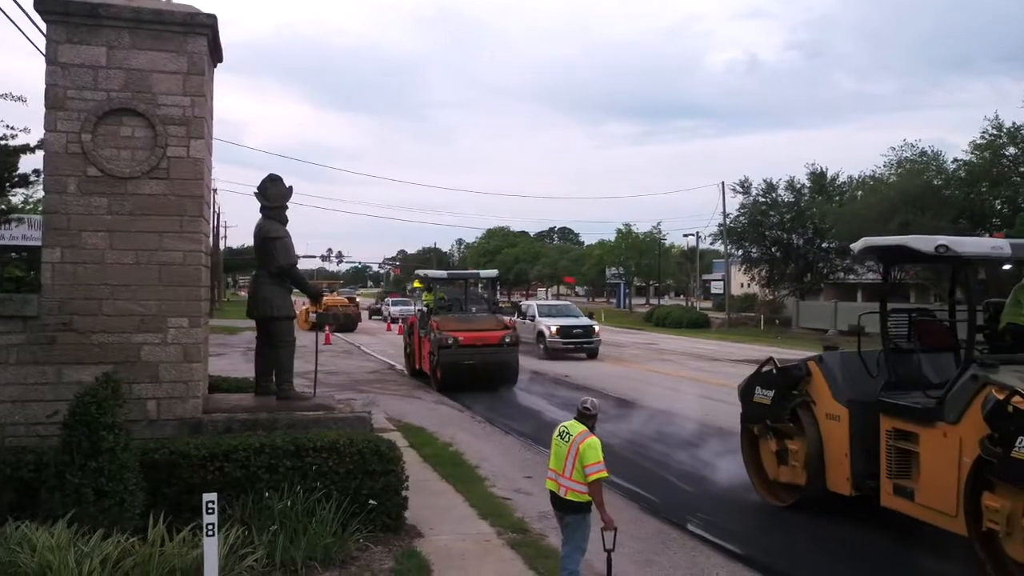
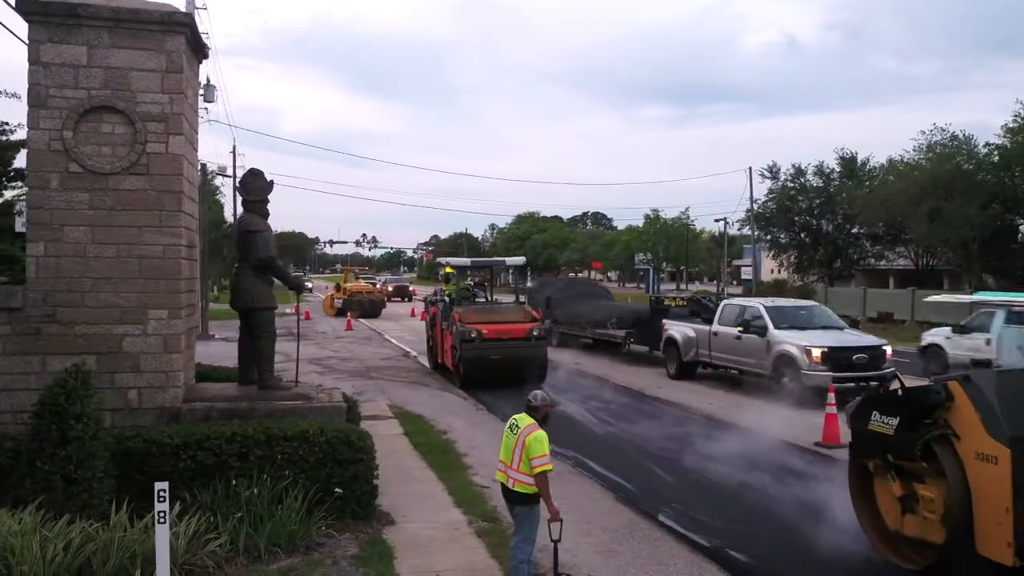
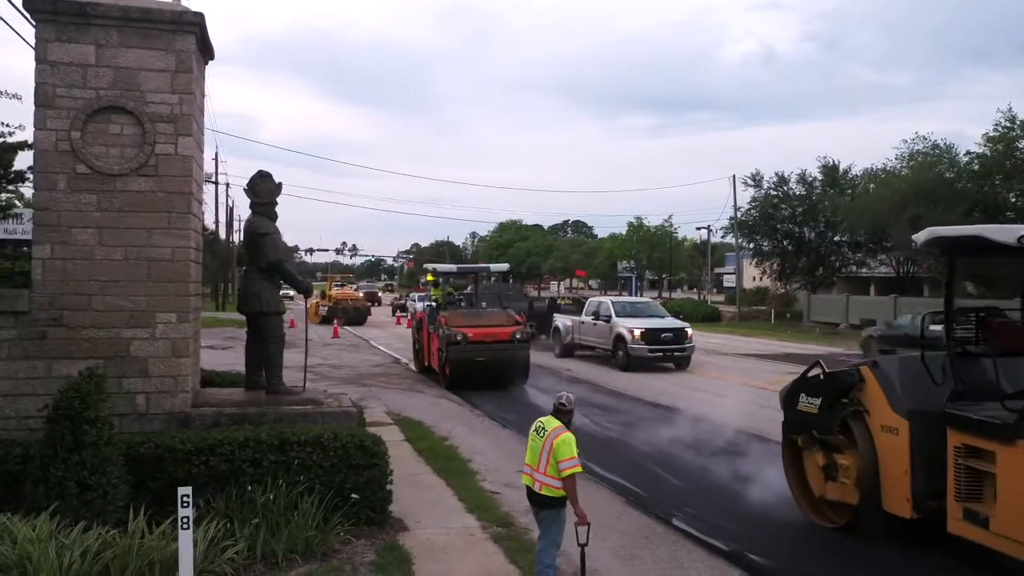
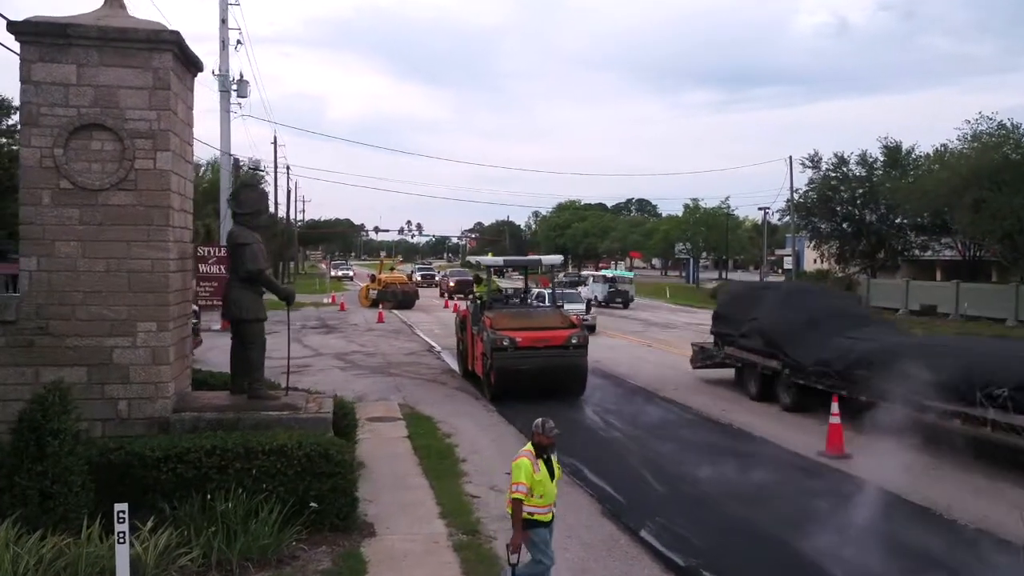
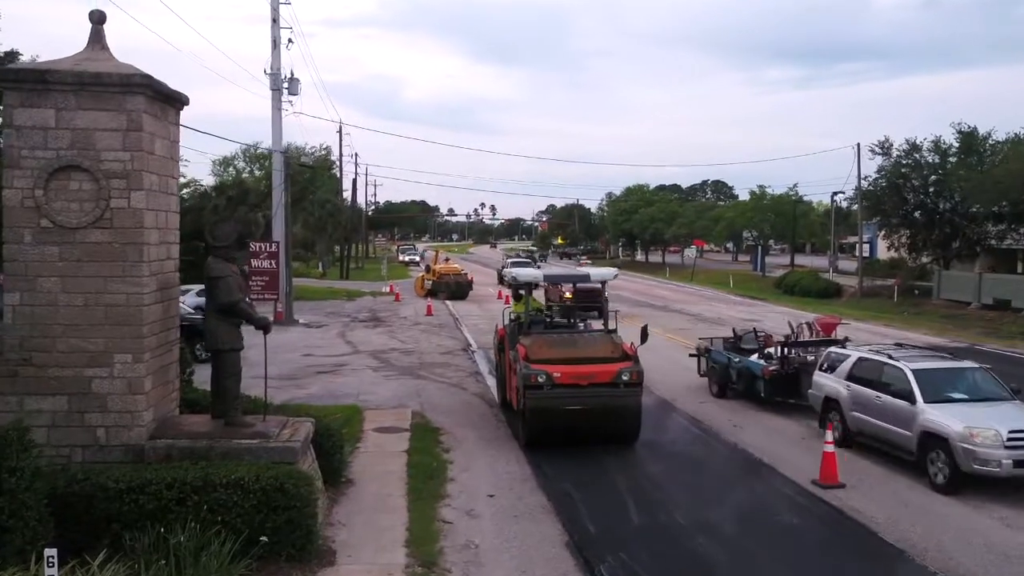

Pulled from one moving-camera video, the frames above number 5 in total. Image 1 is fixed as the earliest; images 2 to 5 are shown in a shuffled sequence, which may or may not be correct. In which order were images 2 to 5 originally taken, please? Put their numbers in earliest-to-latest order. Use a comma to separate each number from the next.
3, 2, 4, 5
